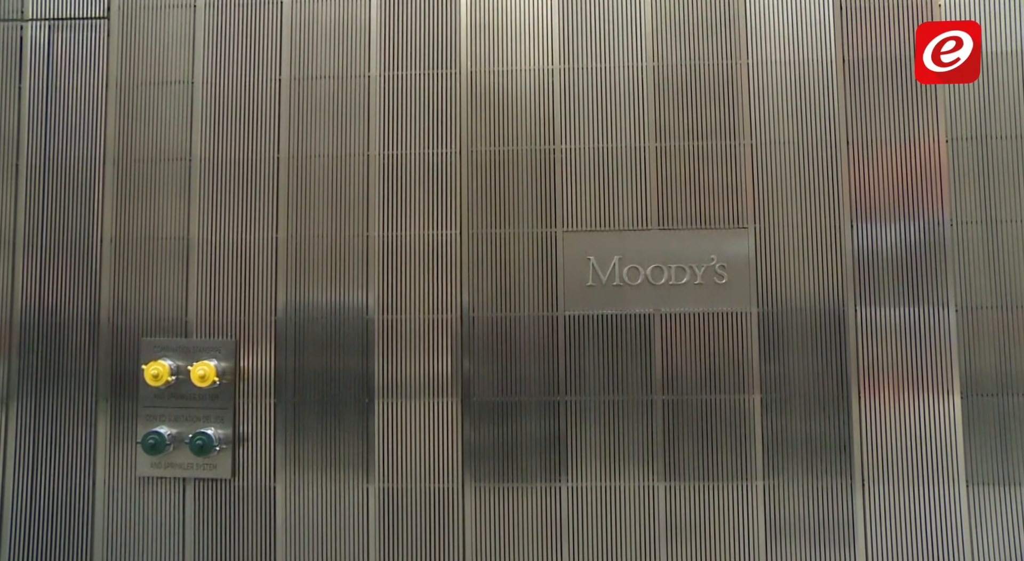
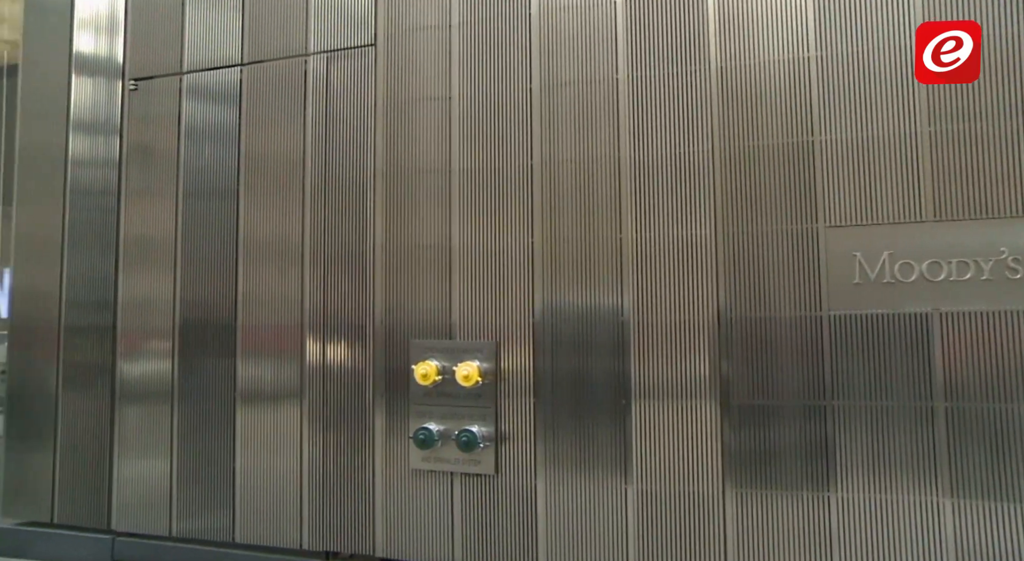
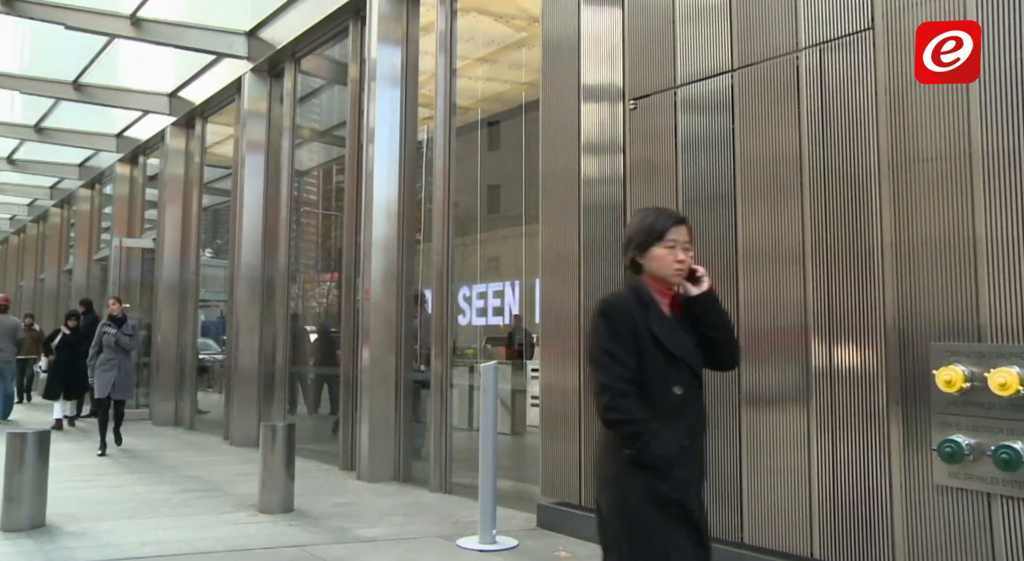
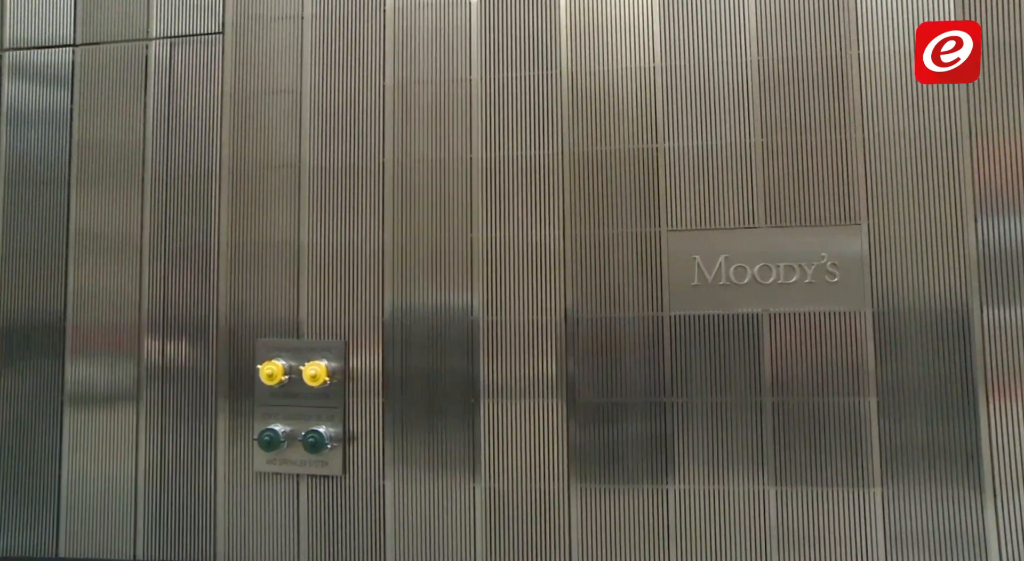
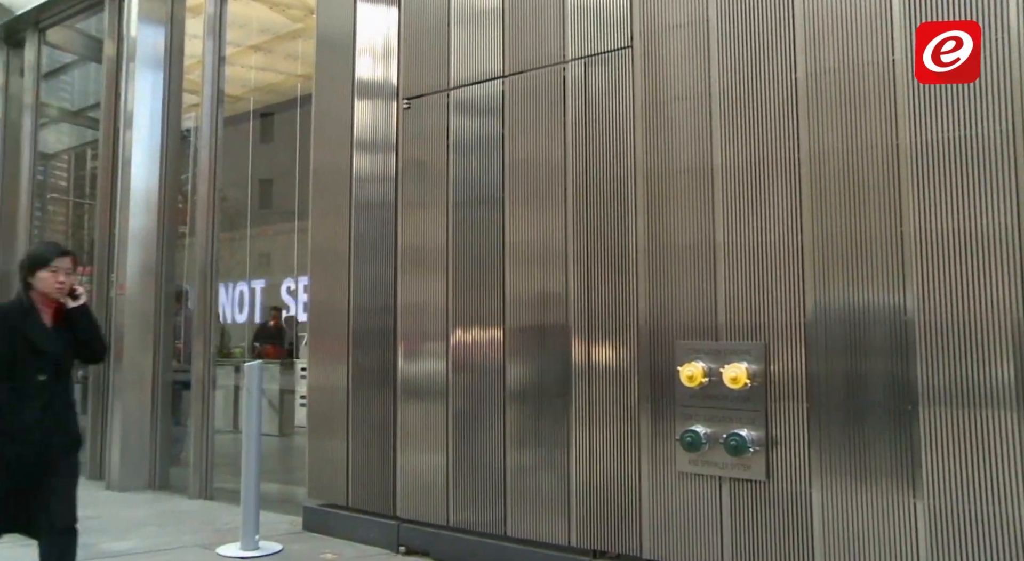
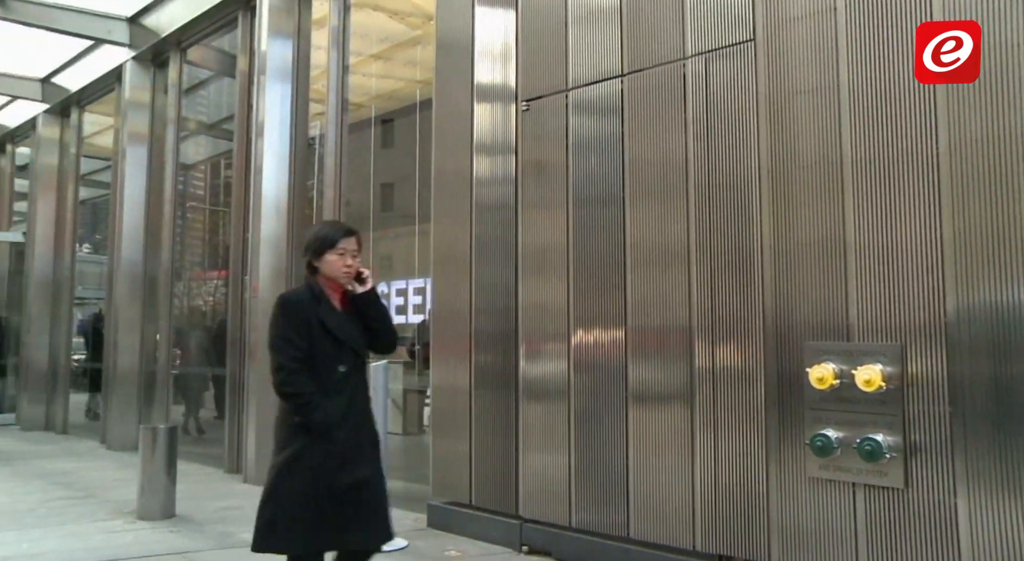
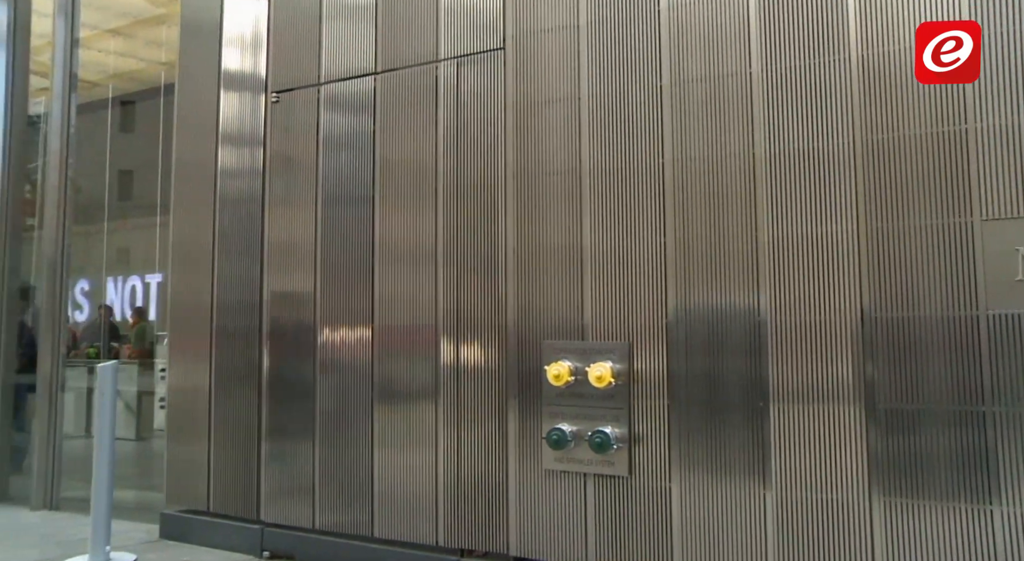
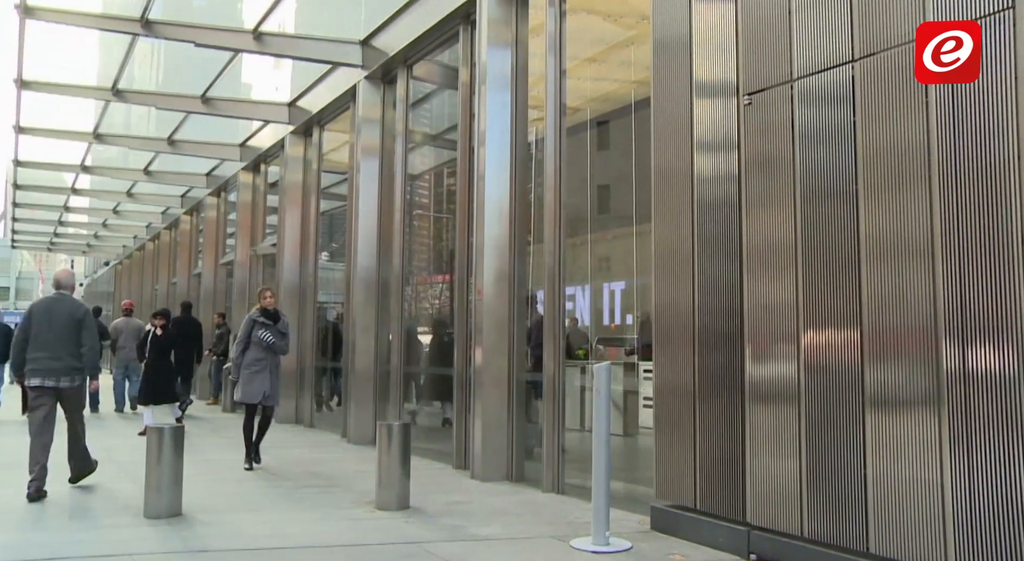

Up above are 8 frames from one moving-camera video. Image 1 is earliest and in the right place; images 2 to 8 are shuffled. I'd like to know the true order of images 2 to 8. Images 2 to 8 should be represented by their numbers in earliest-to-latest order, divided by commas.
4, 2, 7, 5, 6, 3, 8
